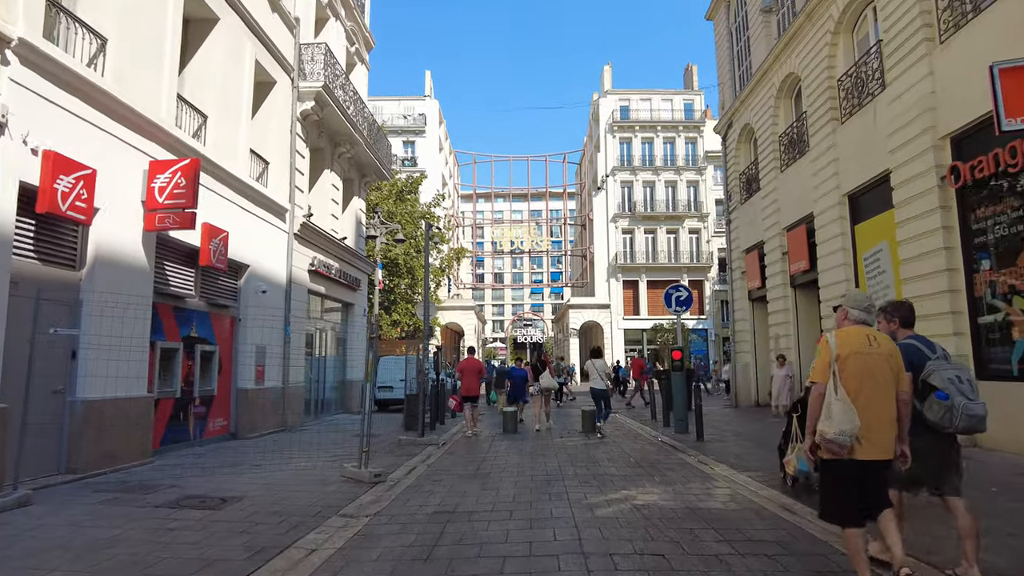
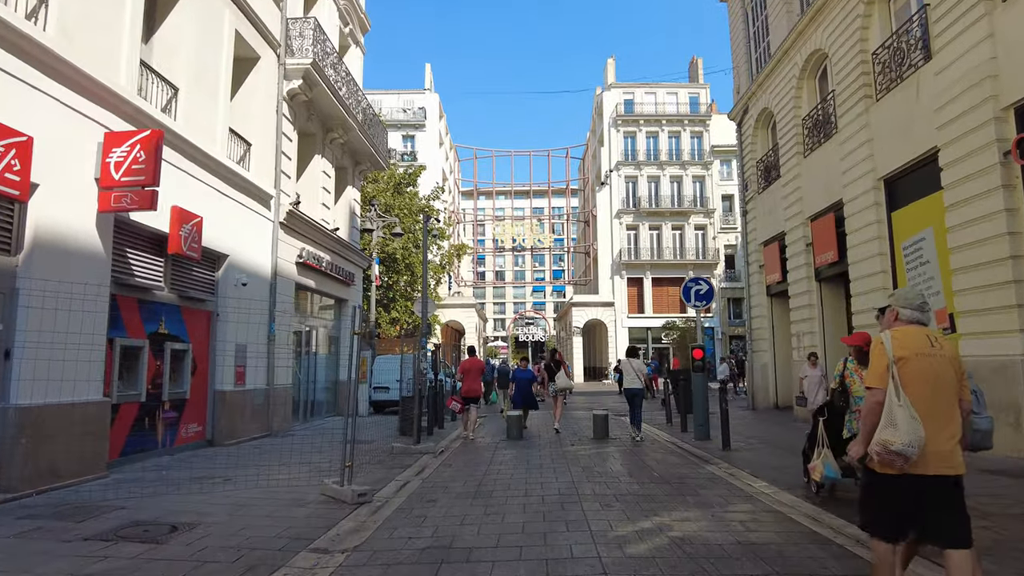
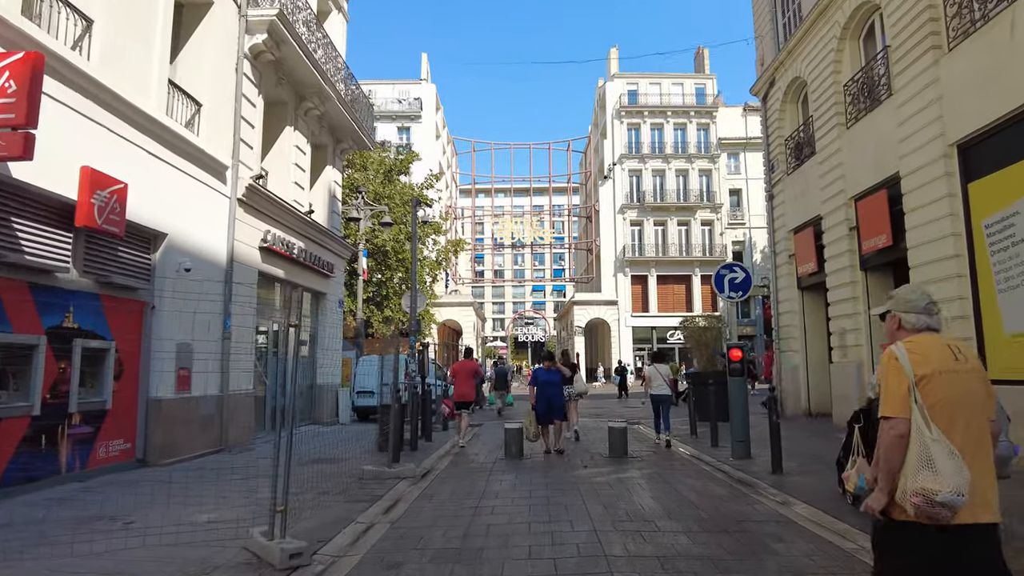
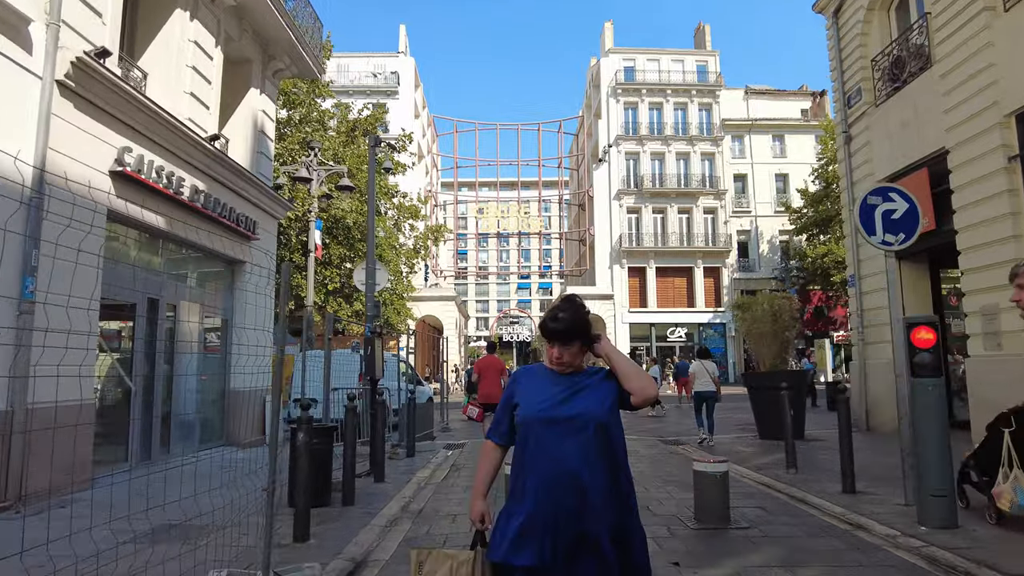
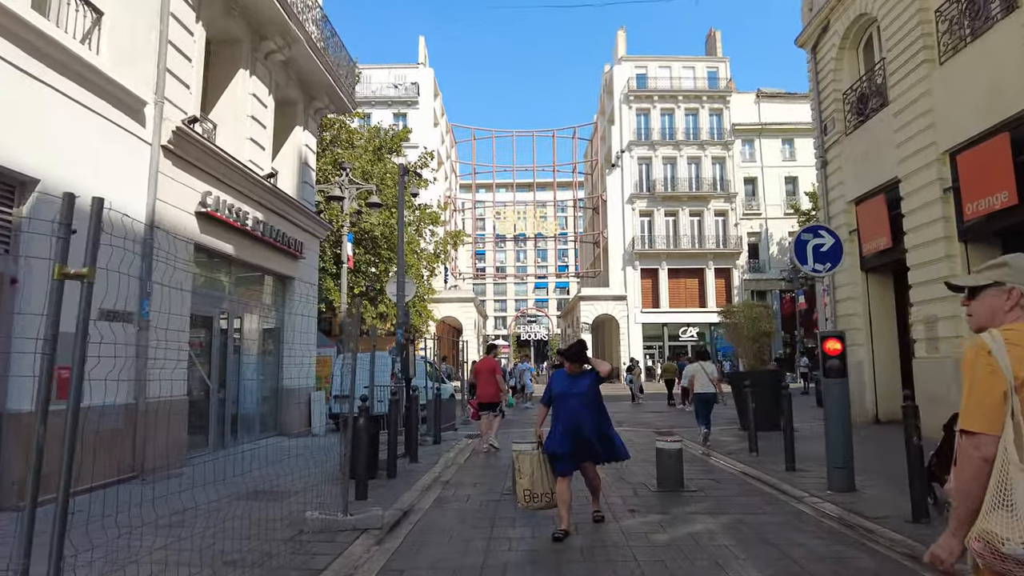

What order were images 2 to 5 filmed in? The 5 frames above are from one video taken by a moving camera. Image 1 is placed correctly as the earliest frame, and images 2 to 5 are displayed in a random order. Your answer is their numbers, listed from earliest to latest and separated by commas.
2, 3, 5, 4
